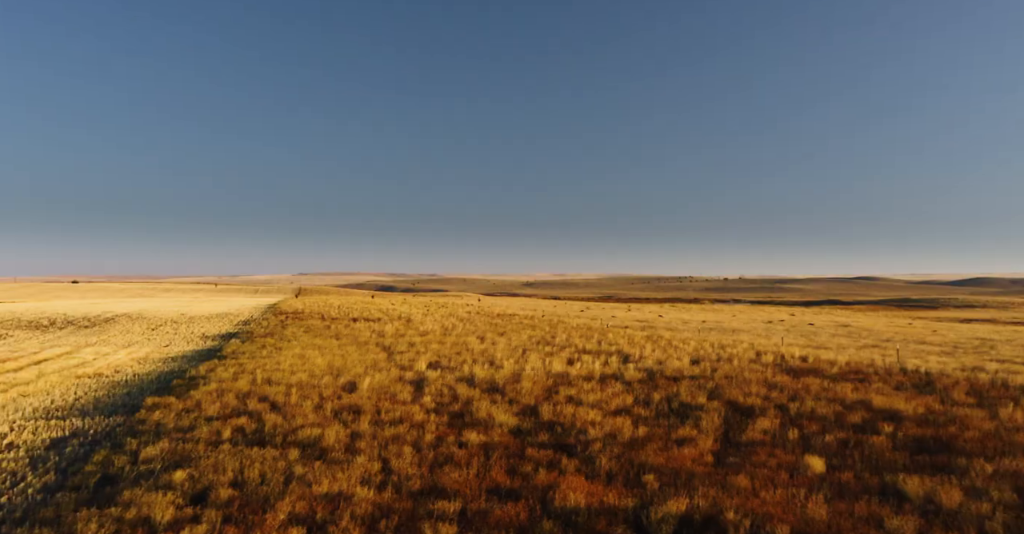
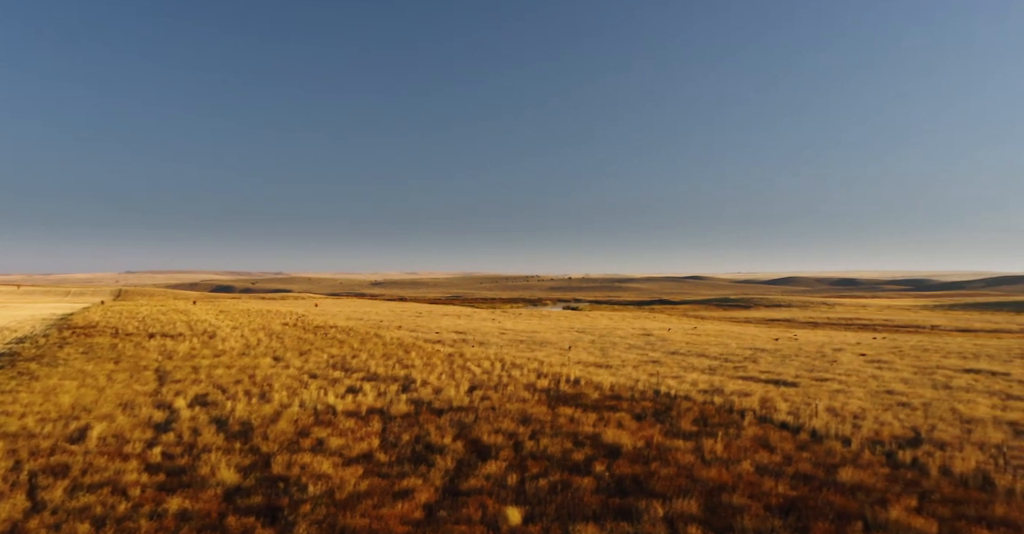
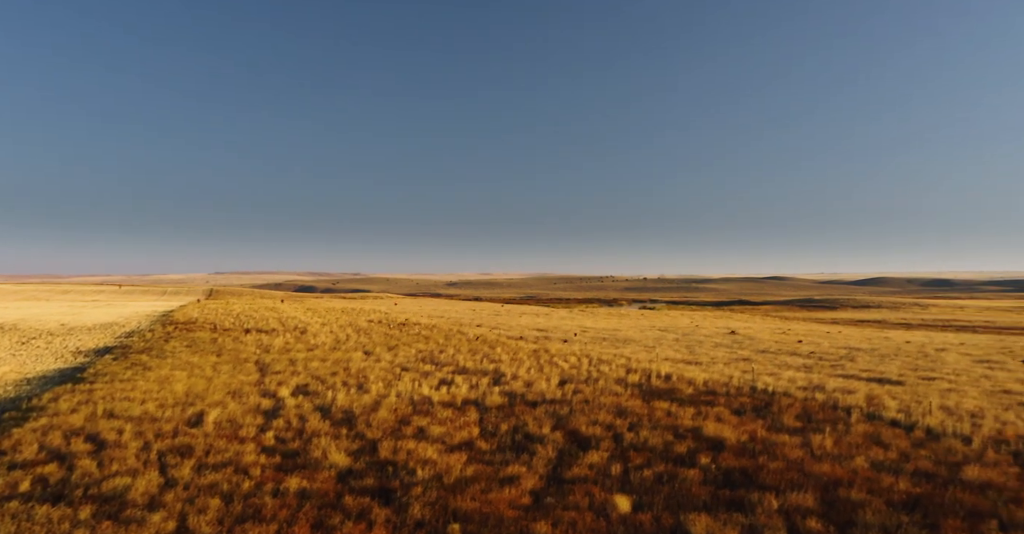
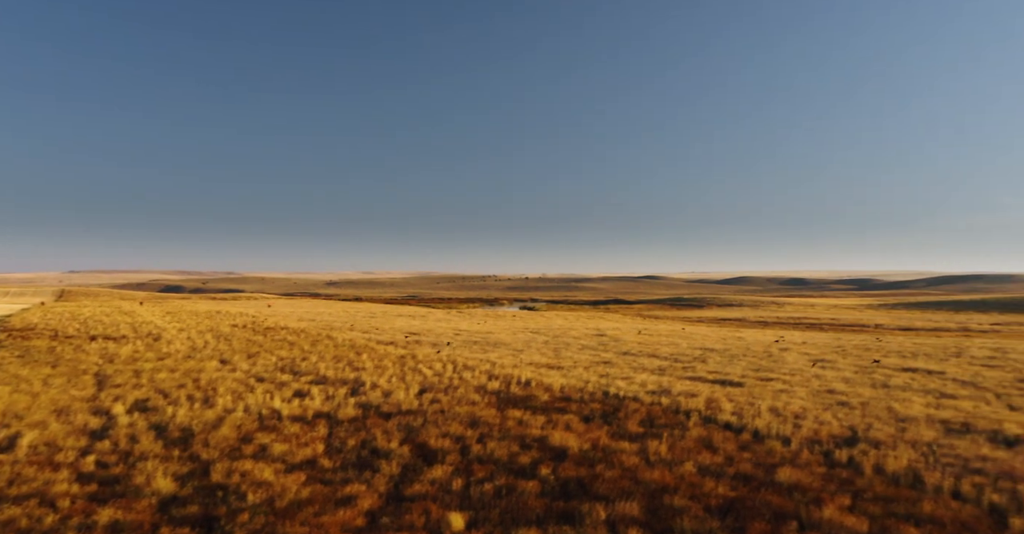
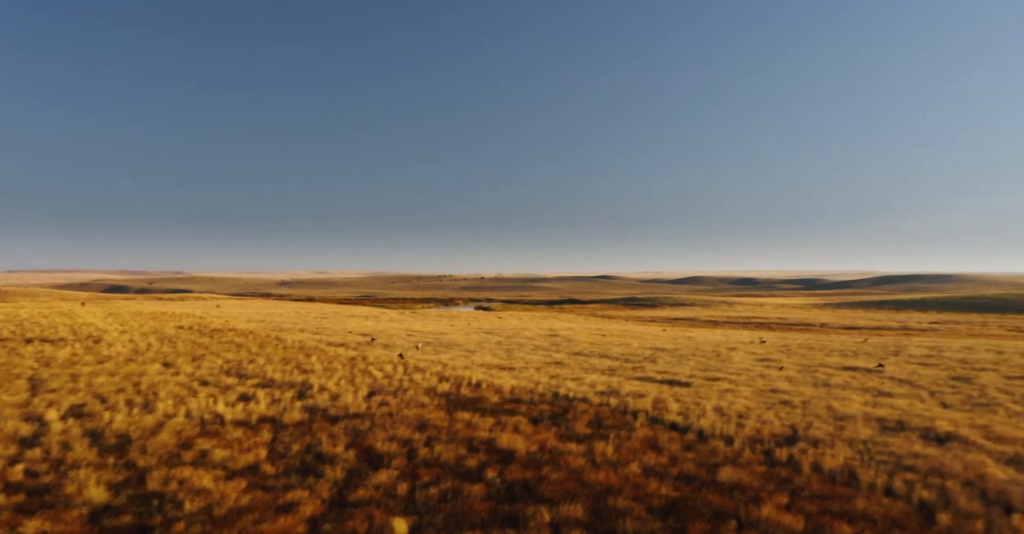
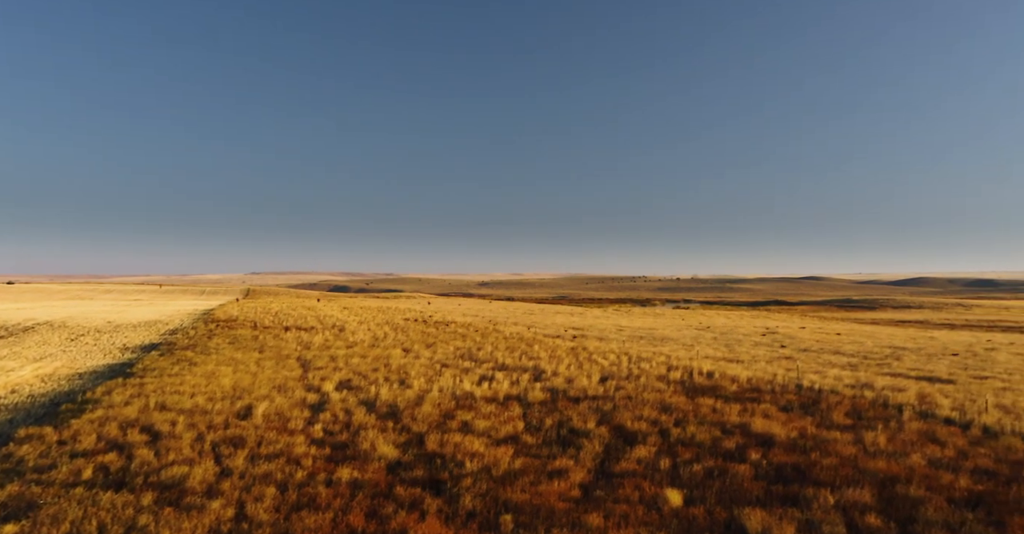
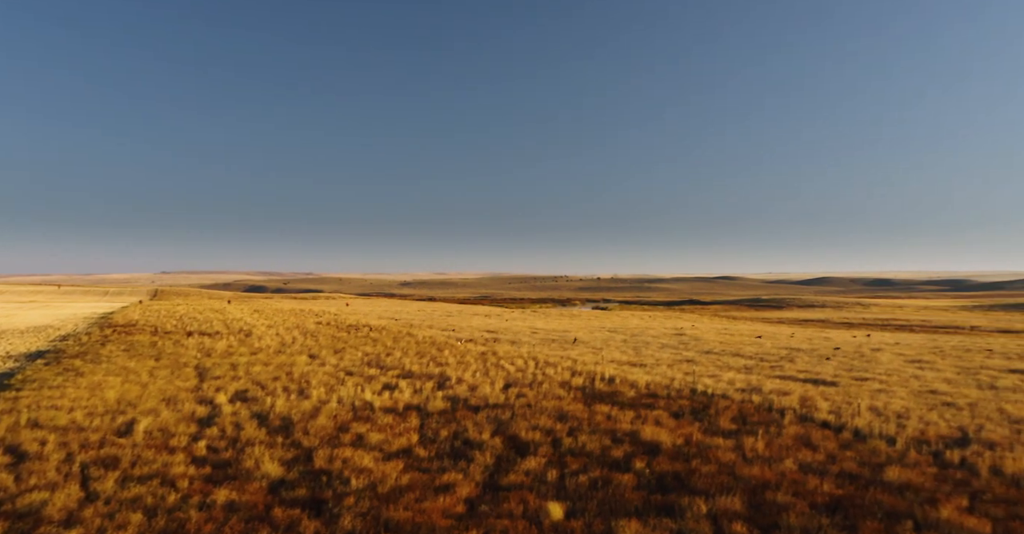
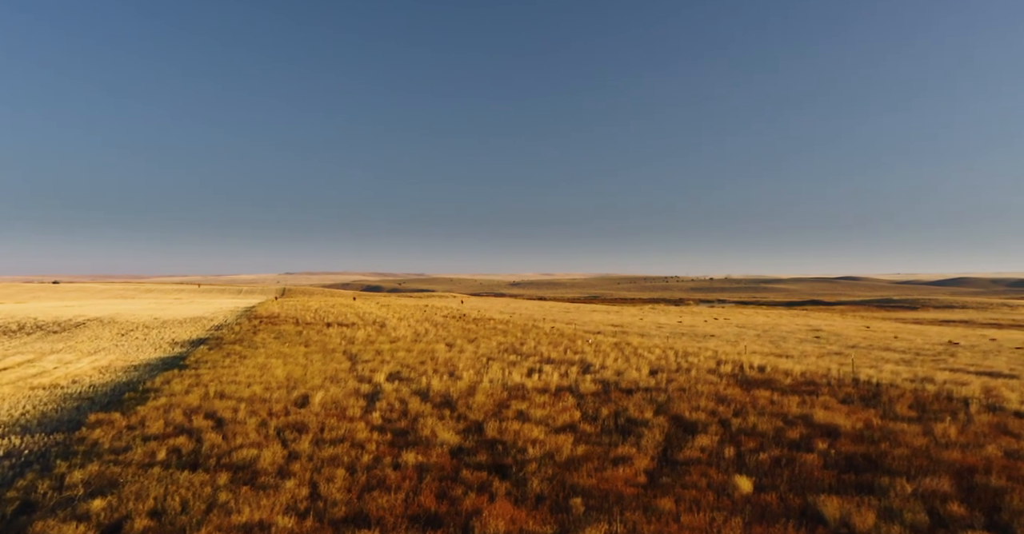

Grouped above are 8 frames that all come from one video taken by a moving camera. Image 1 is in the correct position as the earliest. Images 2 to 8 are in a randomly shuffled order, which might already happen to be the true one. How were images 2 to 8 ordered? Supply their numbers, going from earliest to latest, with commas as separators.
8, 6, 3, 7, 2, 4, 5
